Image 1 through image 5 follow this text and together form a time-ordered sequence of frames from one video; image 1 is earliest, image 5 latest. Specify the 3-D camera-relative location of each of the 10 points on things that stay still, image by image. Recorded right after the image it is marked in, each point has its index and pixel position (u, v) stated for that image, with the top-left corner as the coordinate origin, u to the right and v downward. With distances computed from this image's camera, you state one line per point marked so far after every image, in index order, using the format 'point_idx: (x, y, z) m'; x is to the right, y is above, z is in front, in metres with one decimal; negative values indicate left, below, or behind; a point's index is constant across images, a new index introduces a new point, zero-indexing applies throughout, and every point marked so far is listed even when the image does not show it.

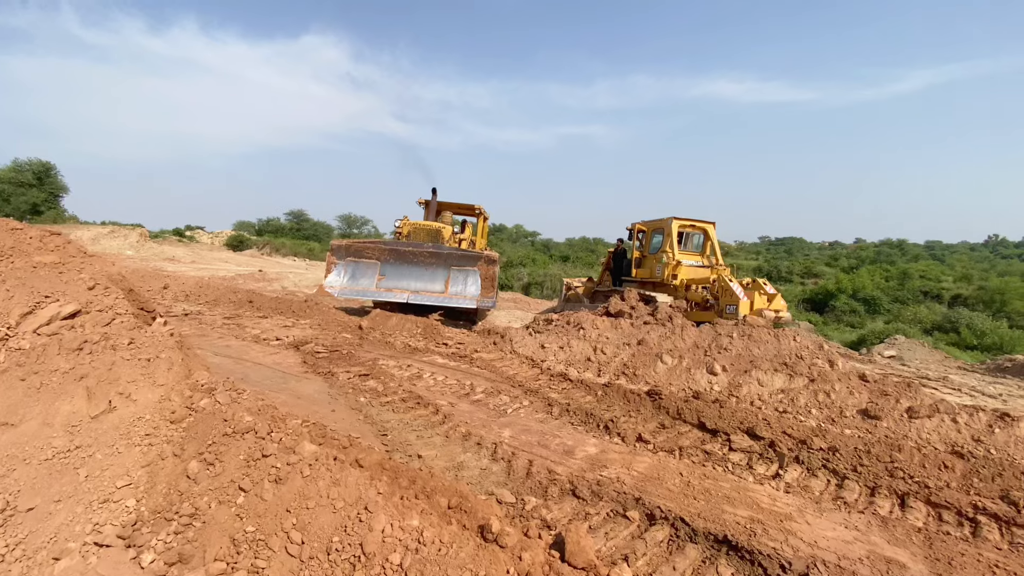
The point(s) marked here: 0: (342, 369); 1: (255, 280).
0: (-2.1, -1.0, +8.2) m
1: (-5.9, +0.1, +15.1) m
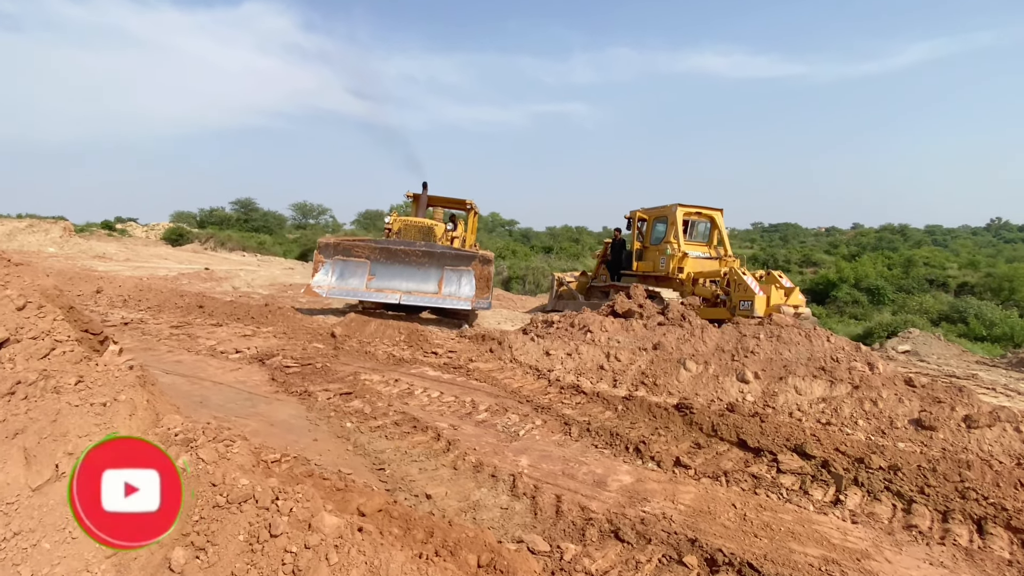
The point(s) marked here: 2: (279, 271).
0: (-2.1, -1.1, +7.2) m
1: (-6.5, +0.2, +13.7) m
2: (-5.9, +0.4, +16.9) m
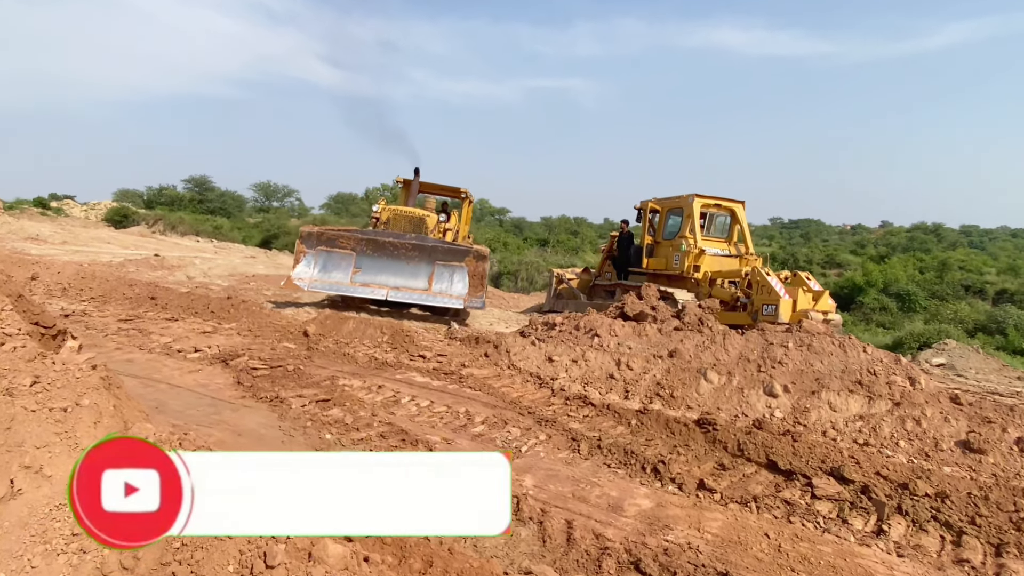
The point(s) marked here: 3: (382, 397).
0: (-2.2, -1.0, +6.5) m
1: (-6.8, +0.3, +12.8) m
2: (-6.3, +0.5, +16.0) m
3: (-1.3, -1.1, +6.4) m
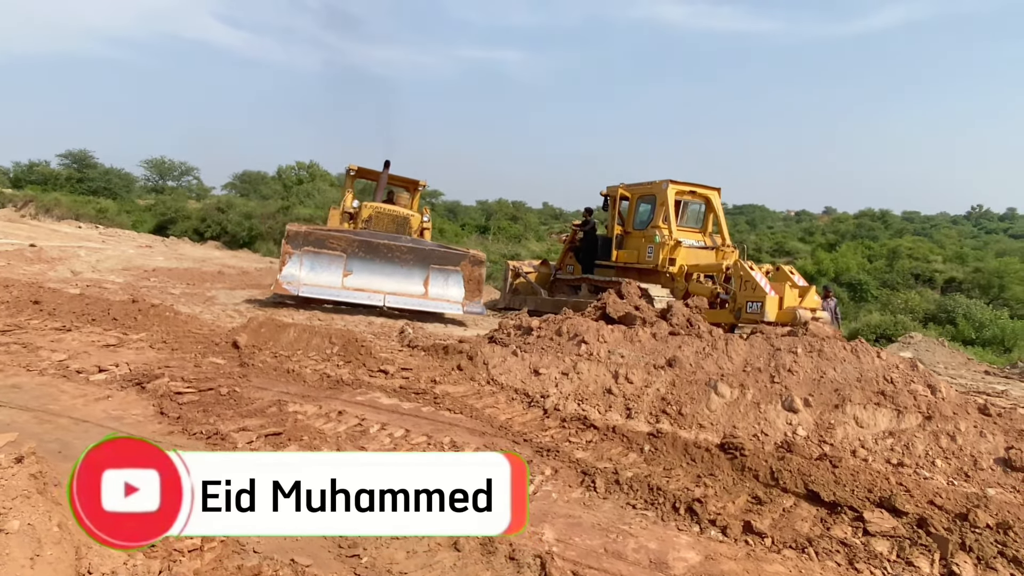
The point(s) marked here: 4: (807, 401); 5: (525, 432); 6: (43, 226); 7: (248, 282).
0: (-2.3, -1.1, +5.4) m
1: (-7.9, +0.5, +10.7) m
2: (-7.9, +0.8, +13.9) m
3: (-1.4, -1.1, +5.4) m
4: (+2.3, -0.9, +5.3) m
5: (+0.1, -1.2, +5.3) m
6: (-12.3, +1.7, +16.8) m
7: (-4.7, +0.1, +11.8) m
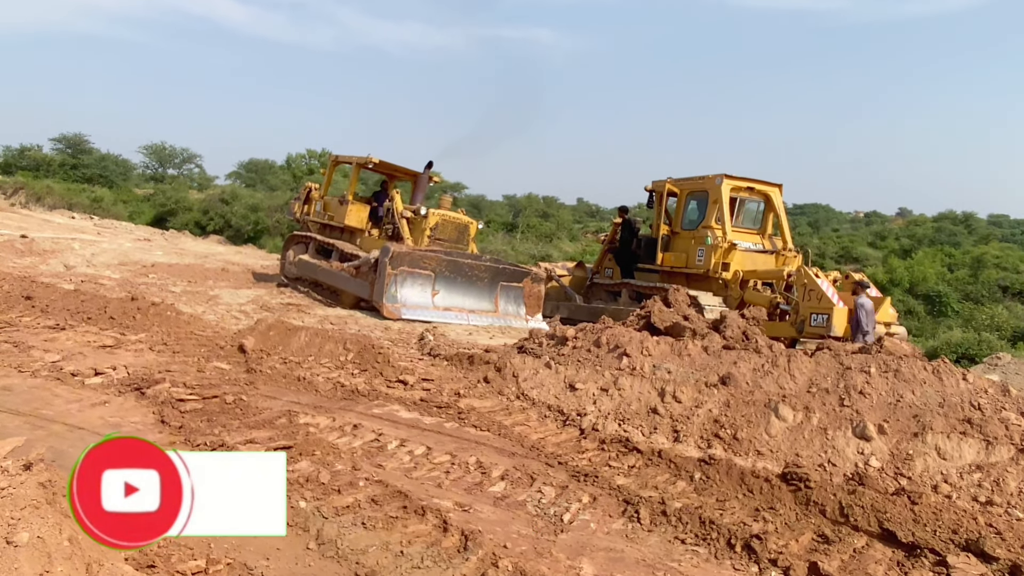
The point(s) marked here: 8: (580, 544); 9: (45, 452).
0: (-2.0, -1.1, +4.9) m
1: (-7.6, +0.5, +10.3) m
2: (-7.5, +0.9, +13.6) m
3: (-1.1, -1.1, +4.9) m
4: (+2.6, -1.0, +4.7) m
5: (+0.4, -1.2, +4.8) m
6: (-11.8, +1.8, +16.5) m
7: (-4.4, +0.1, +11.4) m
8: (+0.4, -1.6, +4.0) m
9: (-3.0, -1.2, +4.3) m
